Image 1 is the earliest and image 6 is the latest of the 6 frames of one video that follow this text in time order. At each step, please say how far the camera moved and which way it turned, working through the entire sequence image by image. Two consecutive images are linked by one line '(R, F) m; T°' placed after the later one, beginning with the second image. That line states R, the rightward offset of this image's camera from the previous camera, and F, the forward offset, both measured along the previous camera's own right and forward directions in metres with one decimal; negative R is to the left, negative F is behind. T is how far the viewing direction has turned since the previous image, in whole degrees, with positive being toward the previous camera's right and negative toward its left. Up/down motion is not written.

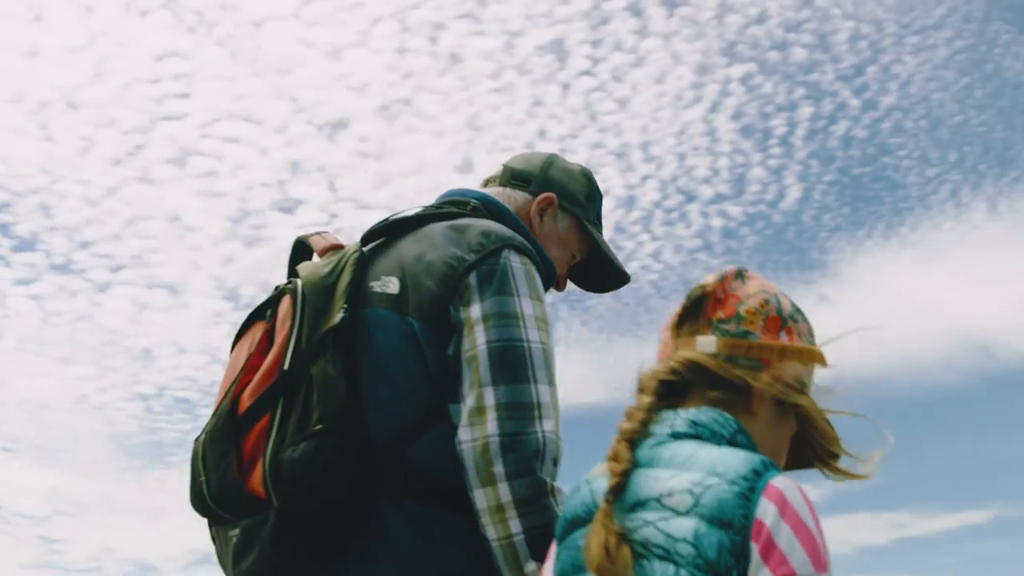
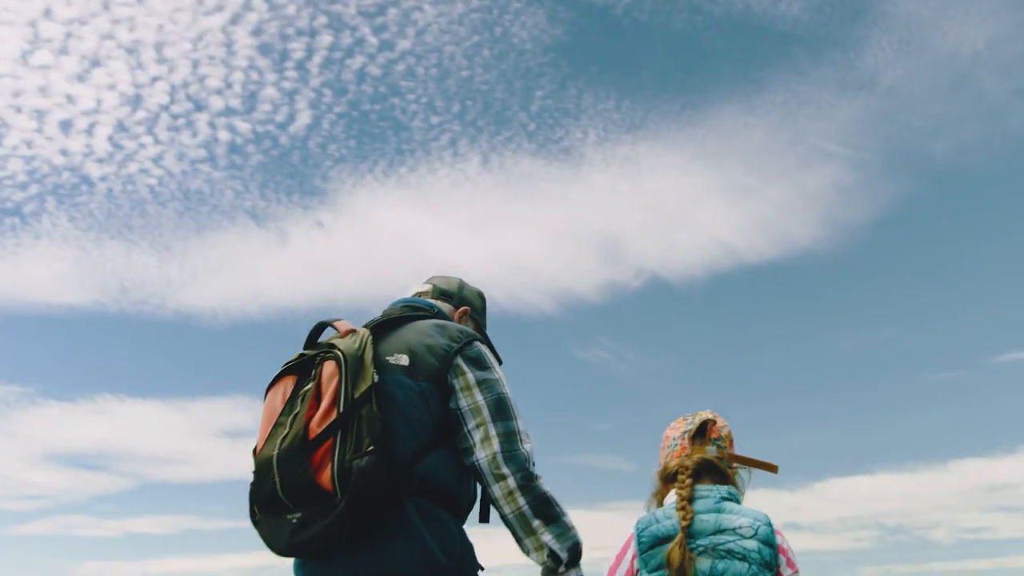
(-0.1, -0.9) m; +3°
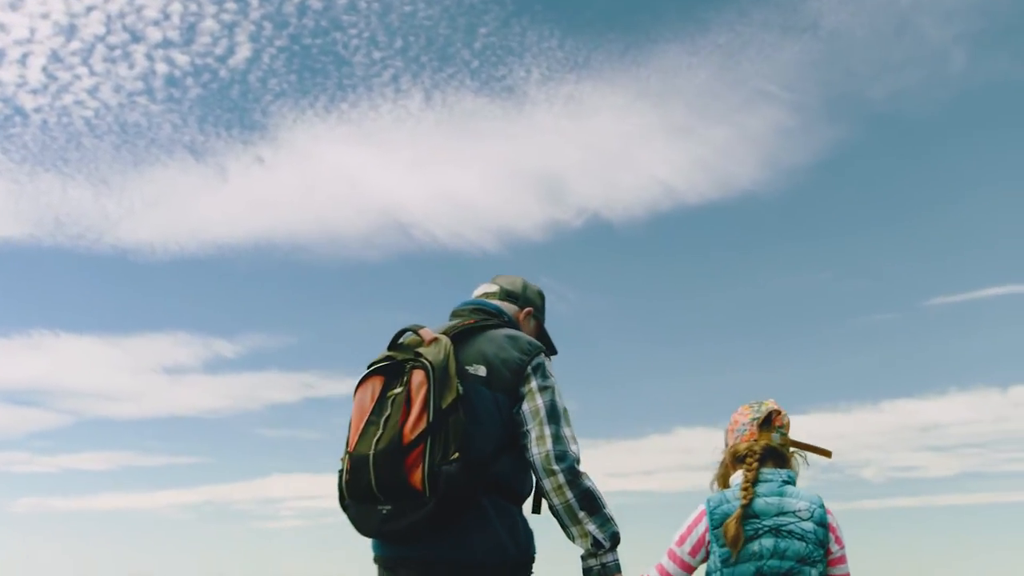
(-0.3, -0.4) m; +3°
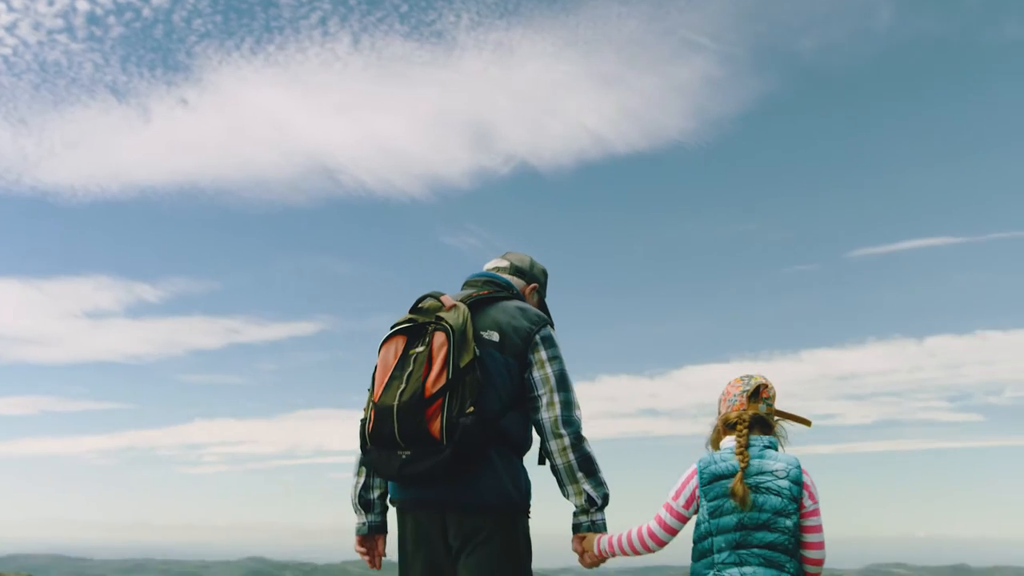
(-0.2, -0.4) m; +3°
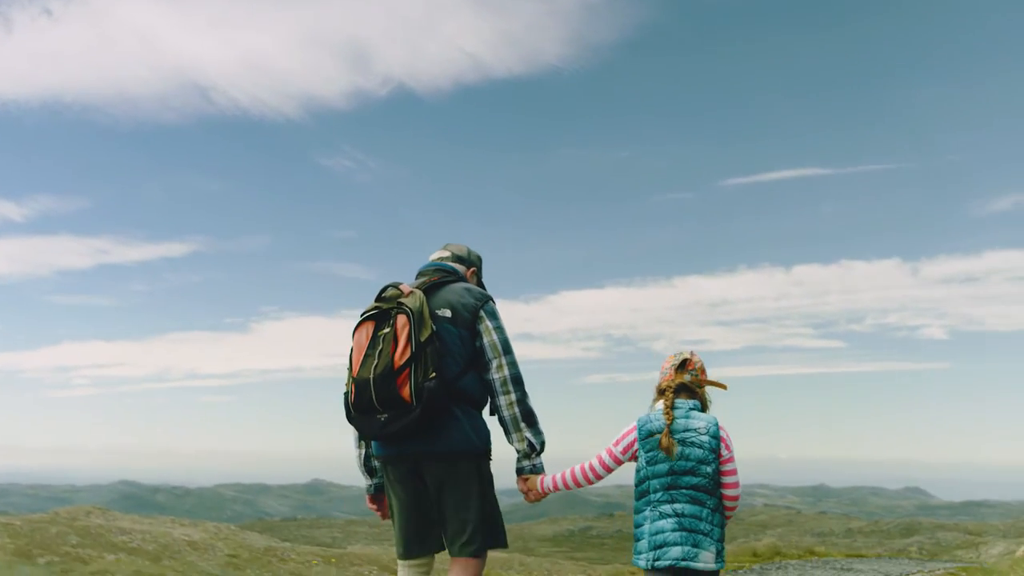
(-0.3, -0.6) m; +5°
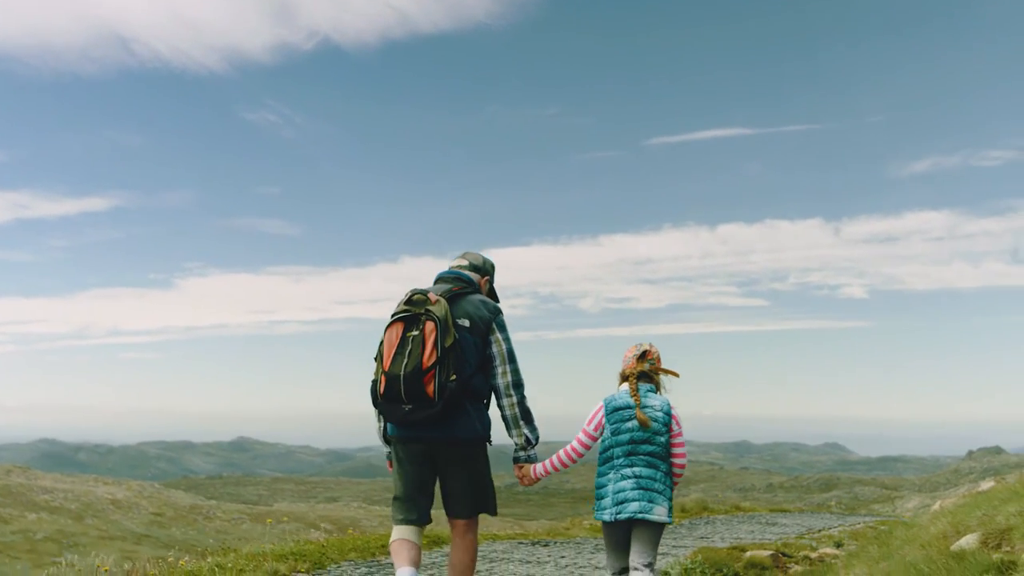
(-0.3, -0.6) m; +3°
